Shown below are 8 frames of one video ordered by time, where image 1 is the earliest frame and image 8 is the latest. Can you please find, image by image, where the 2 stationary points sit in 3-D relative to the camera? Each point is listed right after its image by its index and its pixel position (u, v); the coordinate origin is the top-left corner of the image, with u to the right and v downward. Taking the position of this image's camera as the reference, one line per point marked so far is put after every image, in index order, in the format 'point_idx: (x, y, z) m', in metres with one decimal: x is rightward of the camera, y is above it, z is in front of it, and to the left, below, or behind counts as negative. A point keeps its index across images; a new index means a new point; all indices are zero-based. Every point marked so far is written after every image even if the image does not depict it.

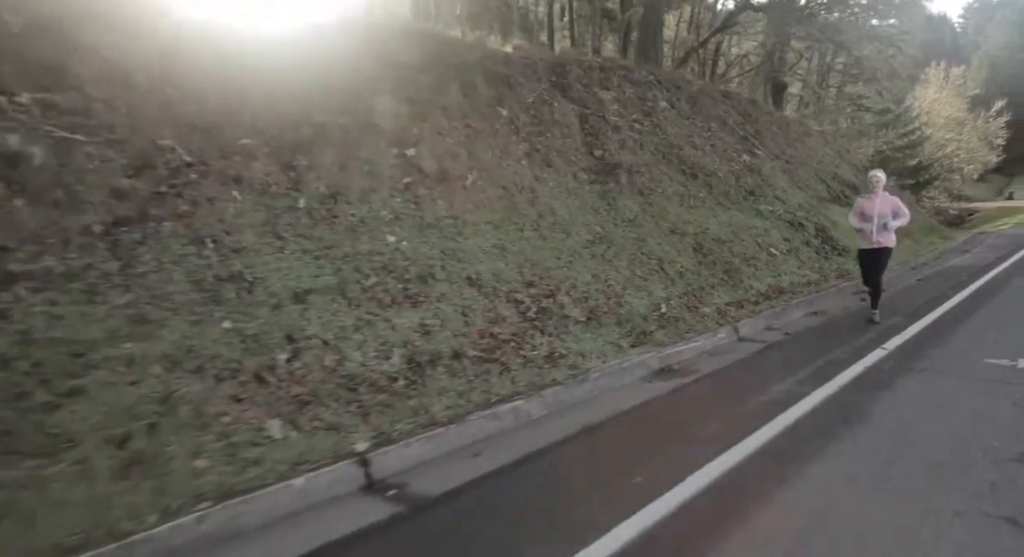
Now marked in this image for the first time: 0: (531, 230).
0: (+0.3, +0.7, +8.8) m
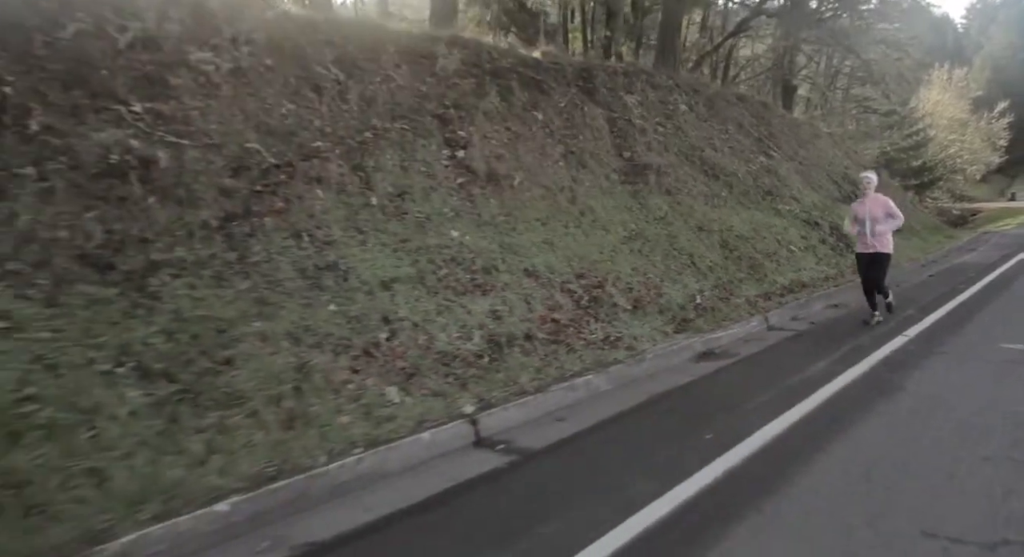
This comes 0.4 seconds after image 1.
0: (+1.0, +0.8, +9.5) m
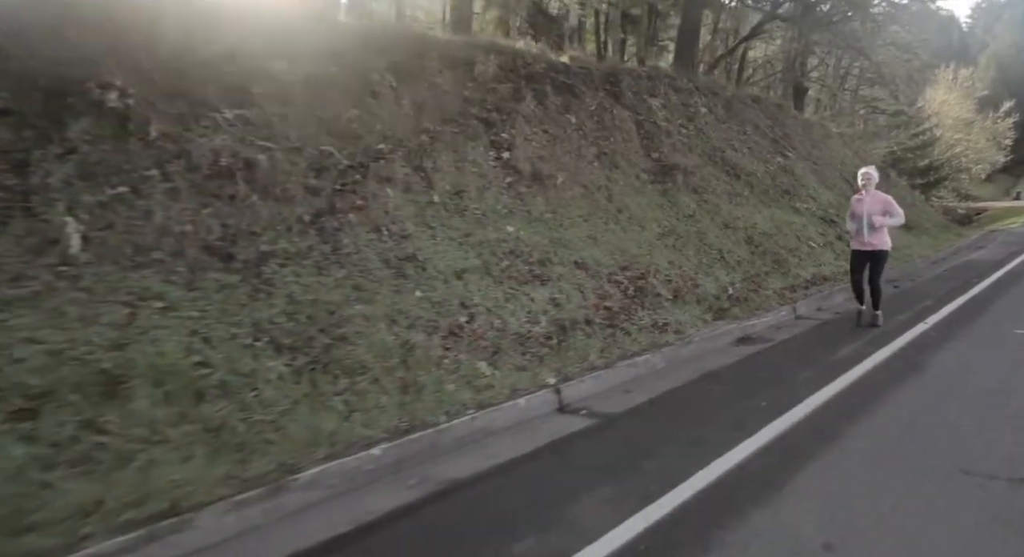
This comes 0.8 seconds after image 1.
0: (+1.7, +0.9, +10.2) m
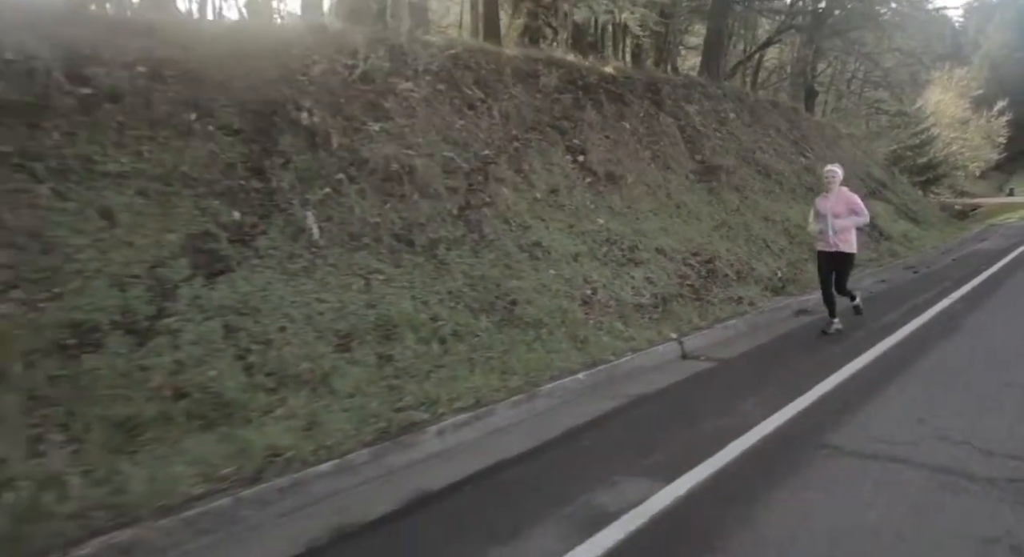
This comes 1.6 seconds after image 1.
0: (+3.2, +1.2, +11.8) m
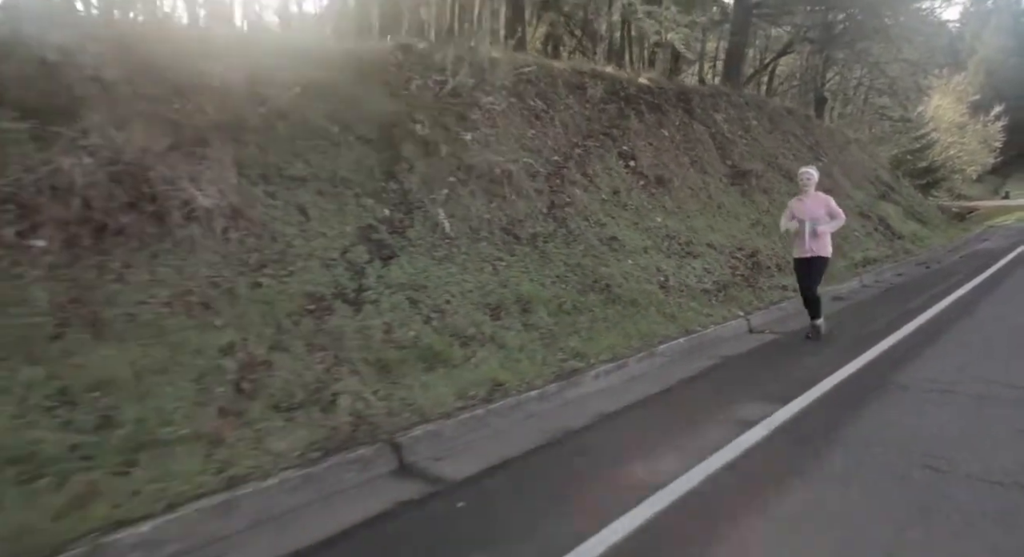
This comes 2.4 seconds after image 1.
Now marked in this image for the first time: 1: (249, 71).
0: (+4.4, +1.4, +13.2) m
1: (-3.4, +2.7, +7.9) m
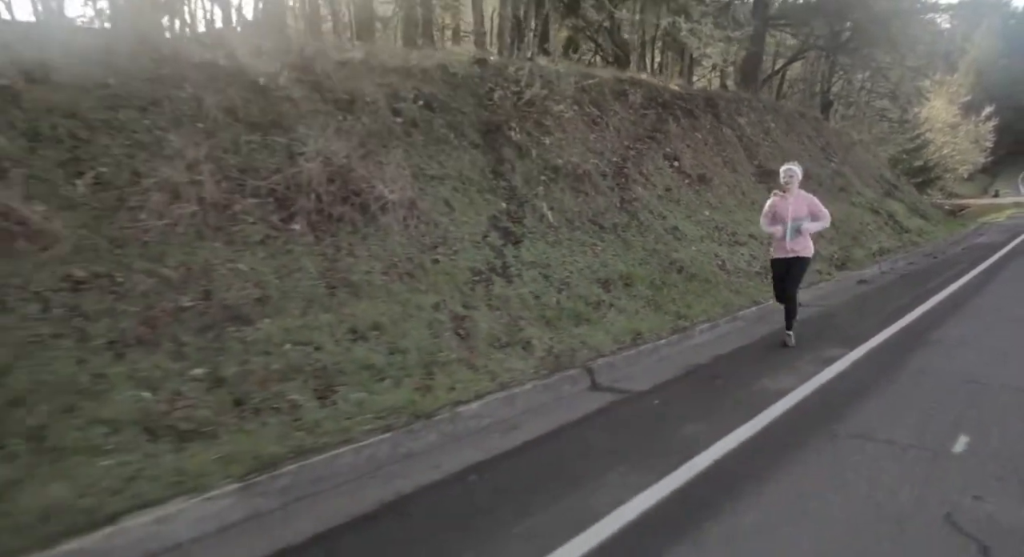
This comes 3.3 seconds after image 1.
0: (+5.8, +1.7, +14.8) m
1: (-2.0, +3.0, +9.5) m
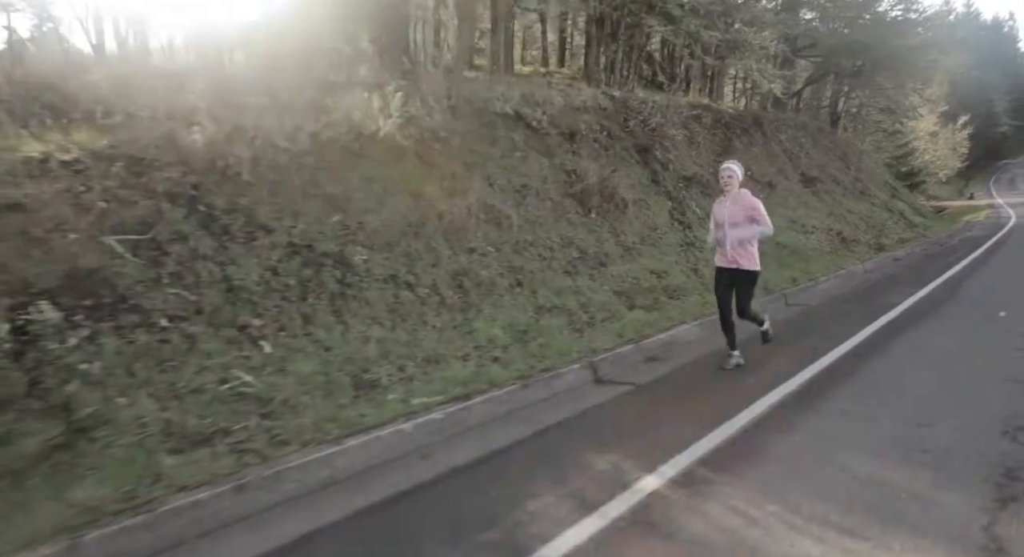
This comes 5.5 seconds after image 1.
0: (+9.3, +2.2, +19.3) m
1: (+1.6, +3.5, +13.7) m
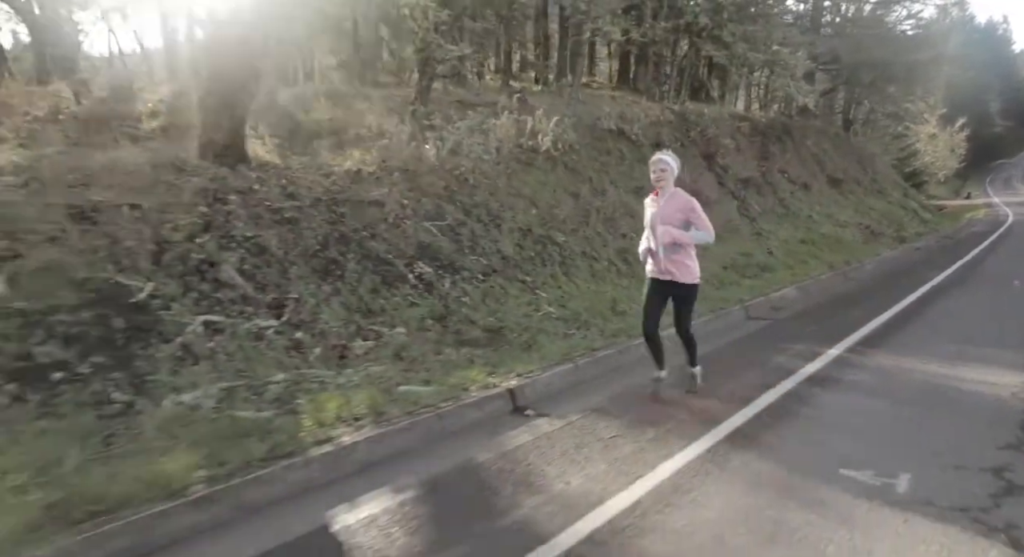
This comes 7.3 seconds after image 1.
0: (+11.6, +2.6, +22.0) m
1: (+4.0, +3.9, +16.4) m
